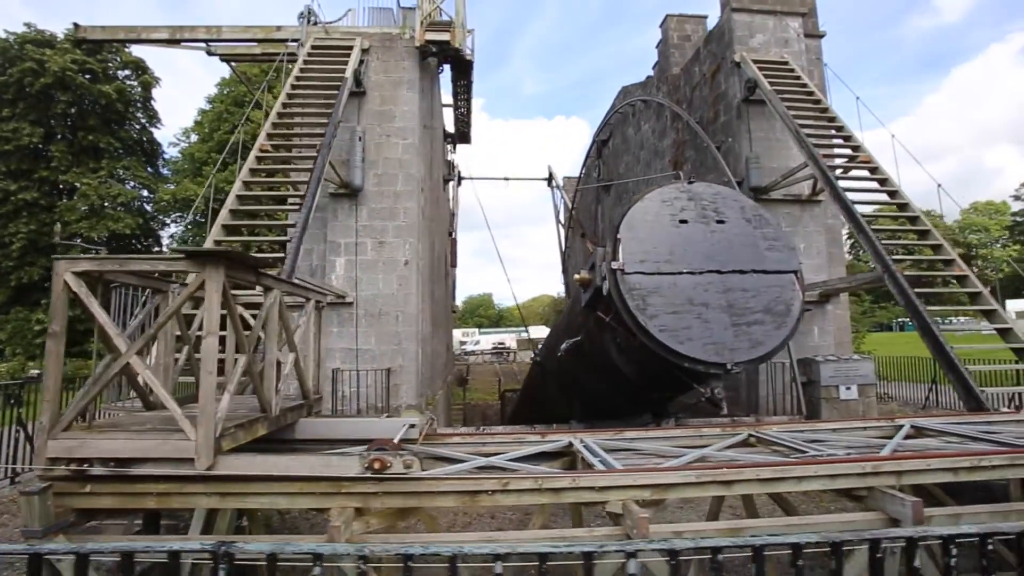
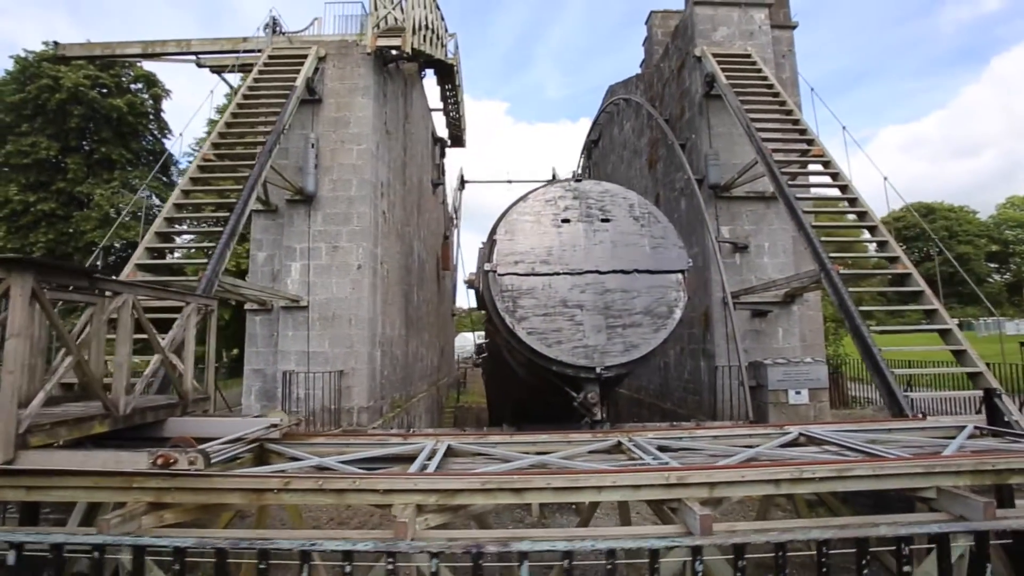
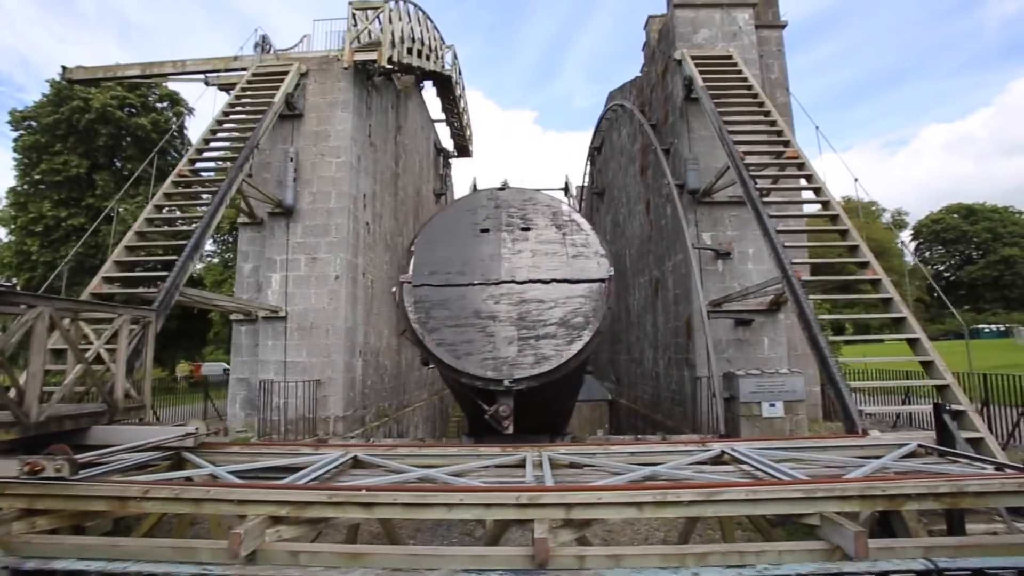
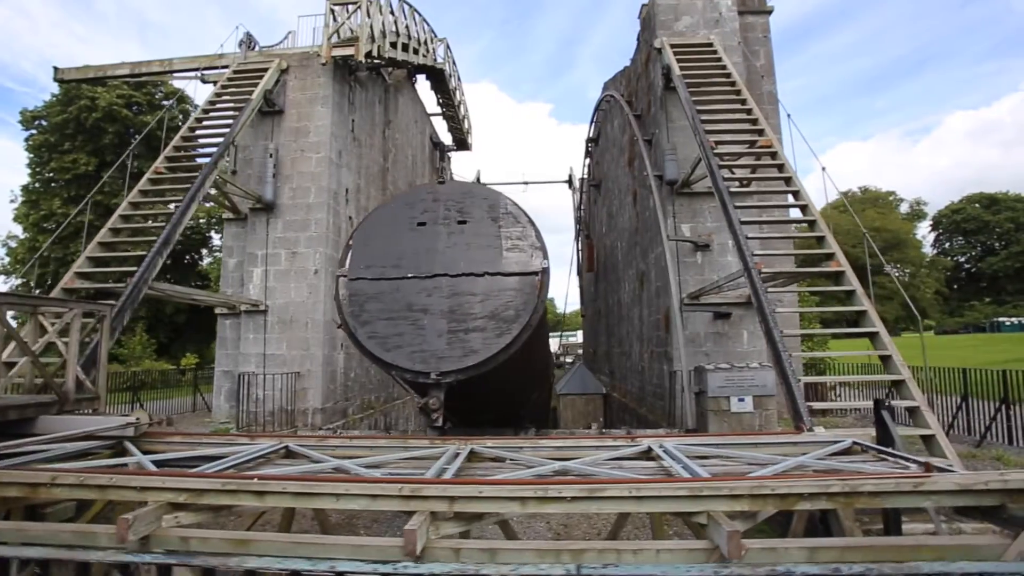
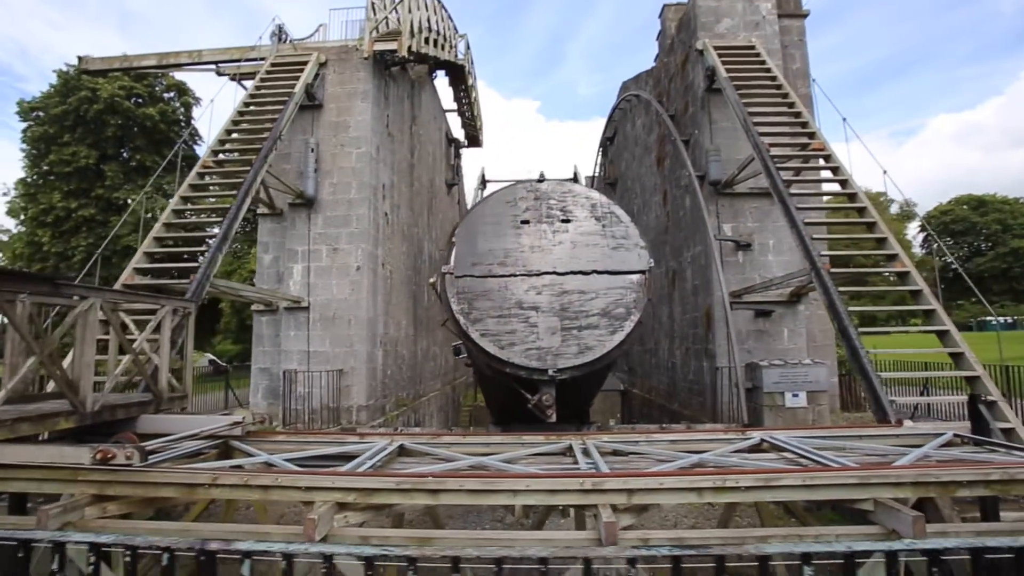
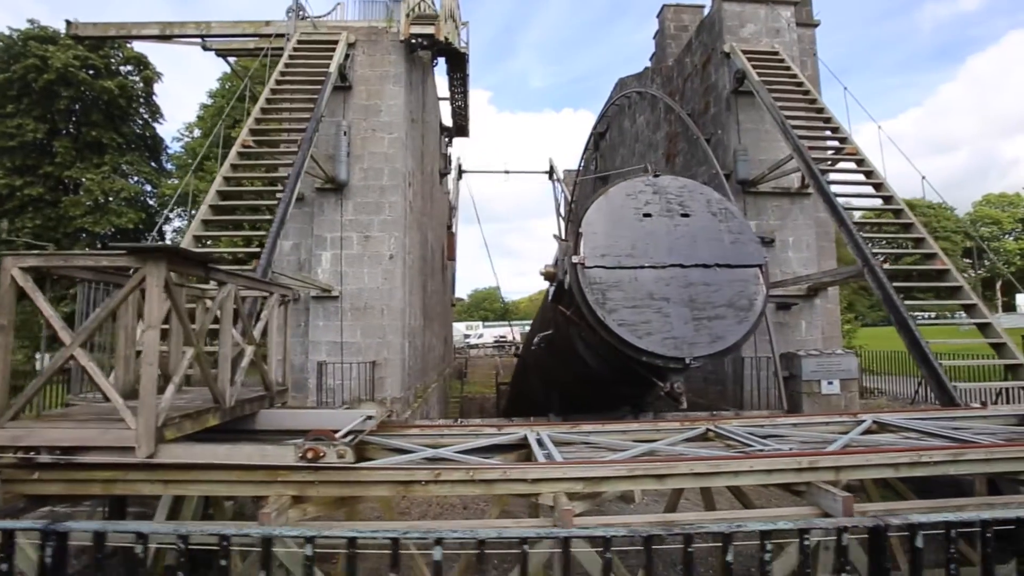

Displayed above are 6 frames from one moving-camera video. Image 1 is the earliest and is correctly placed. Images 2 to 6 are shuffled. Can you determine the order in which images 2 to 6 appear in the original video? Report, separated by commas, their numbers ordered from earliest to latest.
6, 2, 5, 3, 4
